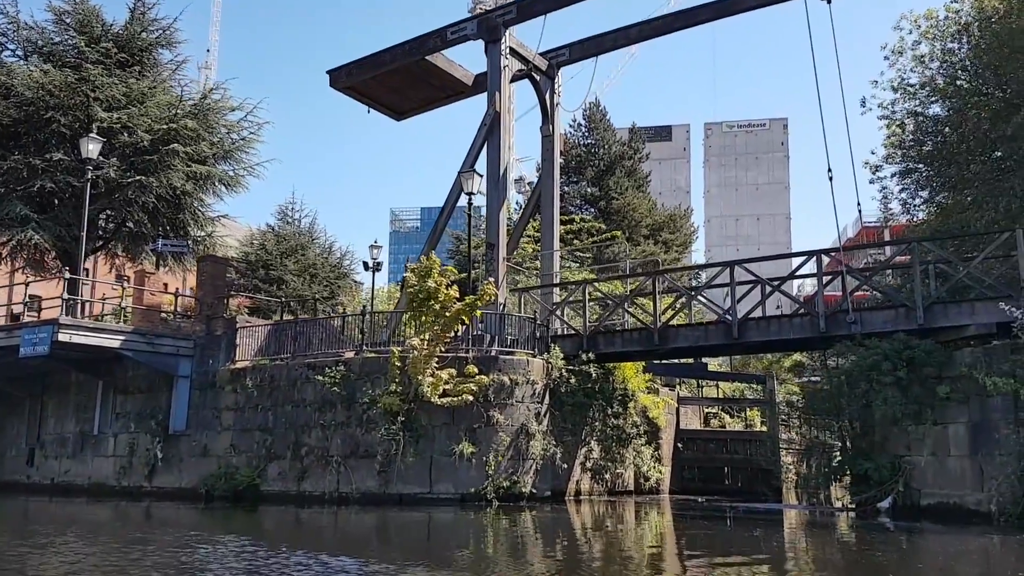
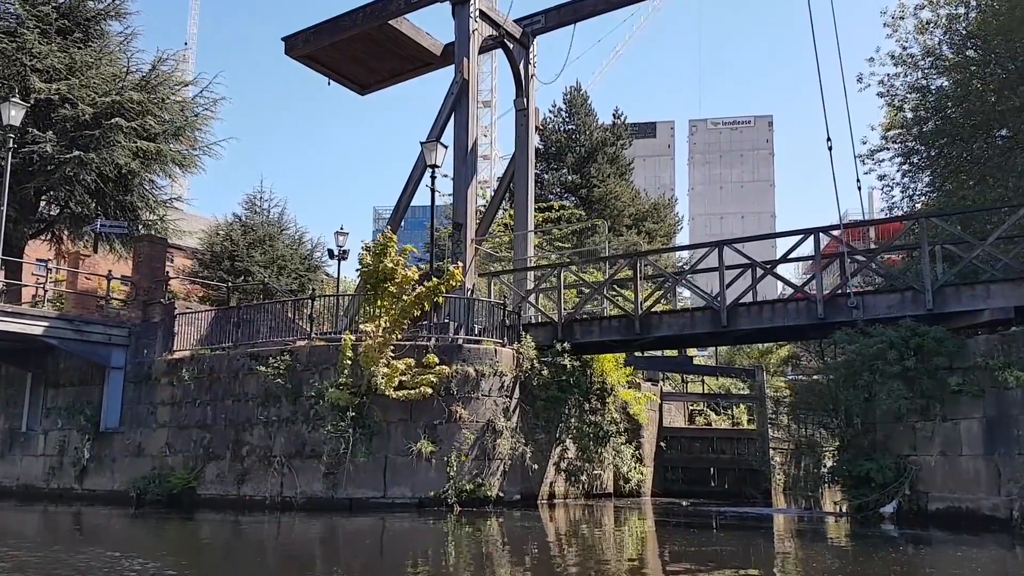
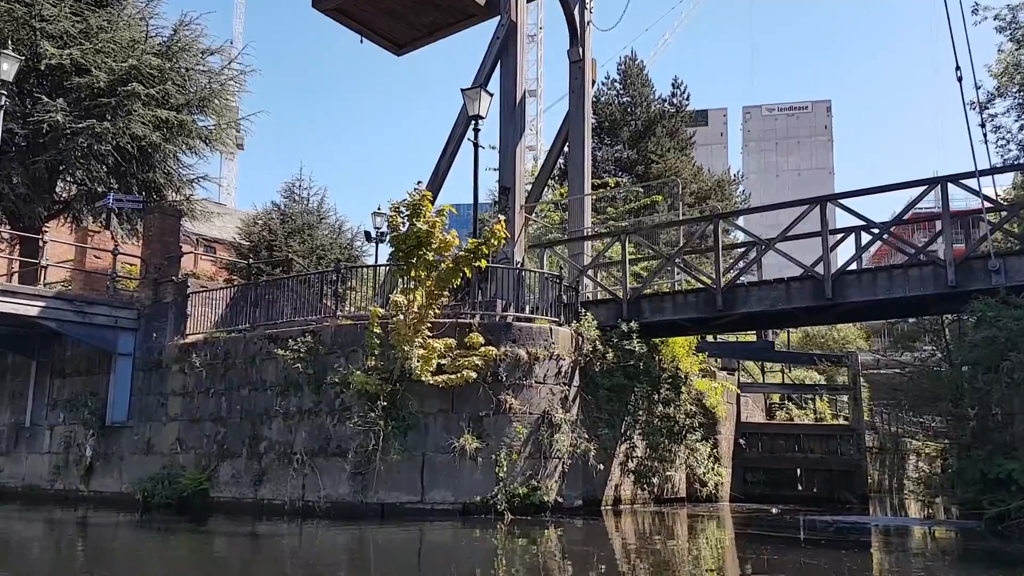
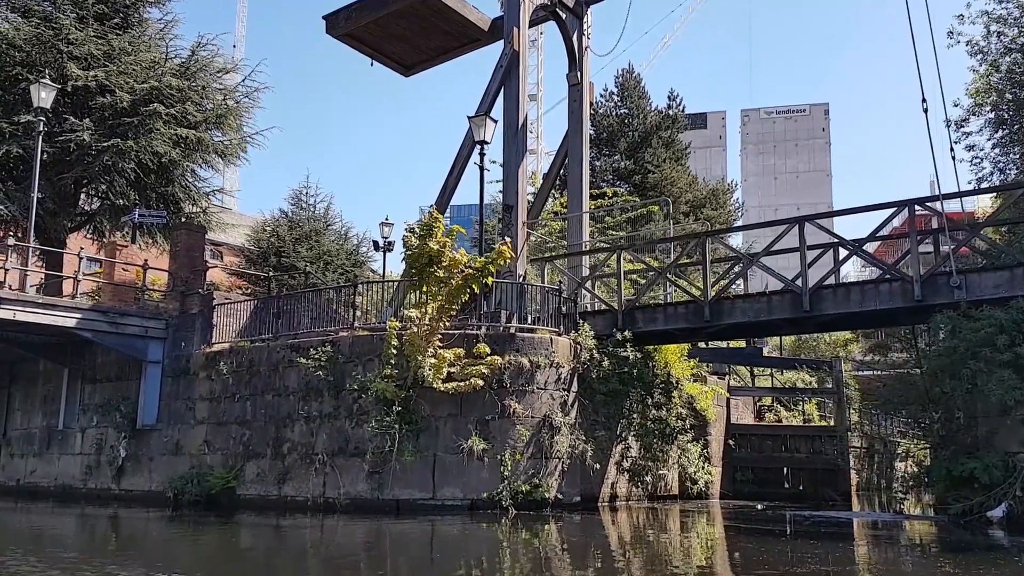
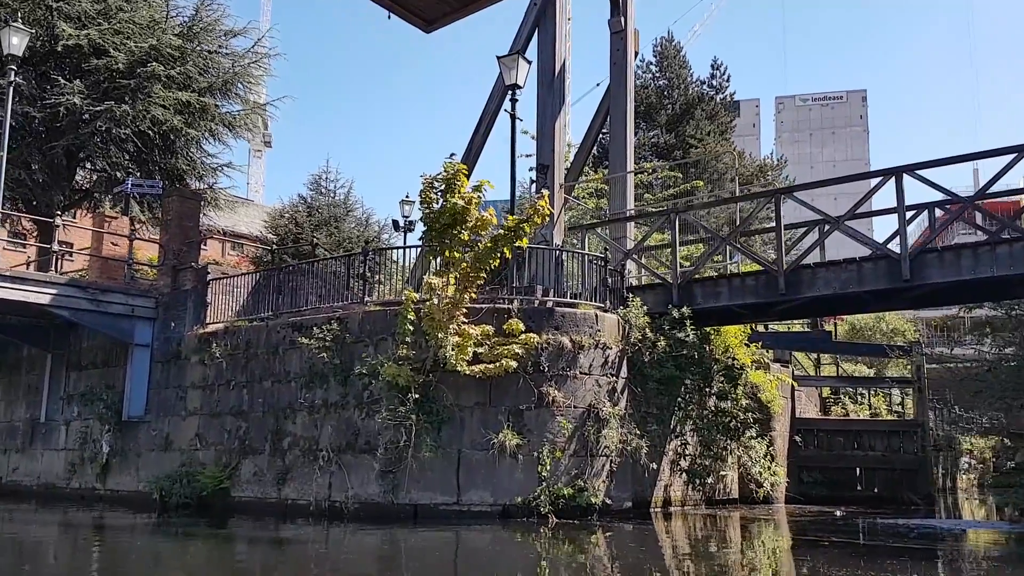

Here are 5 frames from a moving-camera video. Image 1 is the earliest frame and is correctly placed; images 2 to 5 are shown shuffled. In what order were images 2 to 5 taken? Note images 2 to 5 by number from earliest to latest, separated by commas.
2, 4, 3, 5
